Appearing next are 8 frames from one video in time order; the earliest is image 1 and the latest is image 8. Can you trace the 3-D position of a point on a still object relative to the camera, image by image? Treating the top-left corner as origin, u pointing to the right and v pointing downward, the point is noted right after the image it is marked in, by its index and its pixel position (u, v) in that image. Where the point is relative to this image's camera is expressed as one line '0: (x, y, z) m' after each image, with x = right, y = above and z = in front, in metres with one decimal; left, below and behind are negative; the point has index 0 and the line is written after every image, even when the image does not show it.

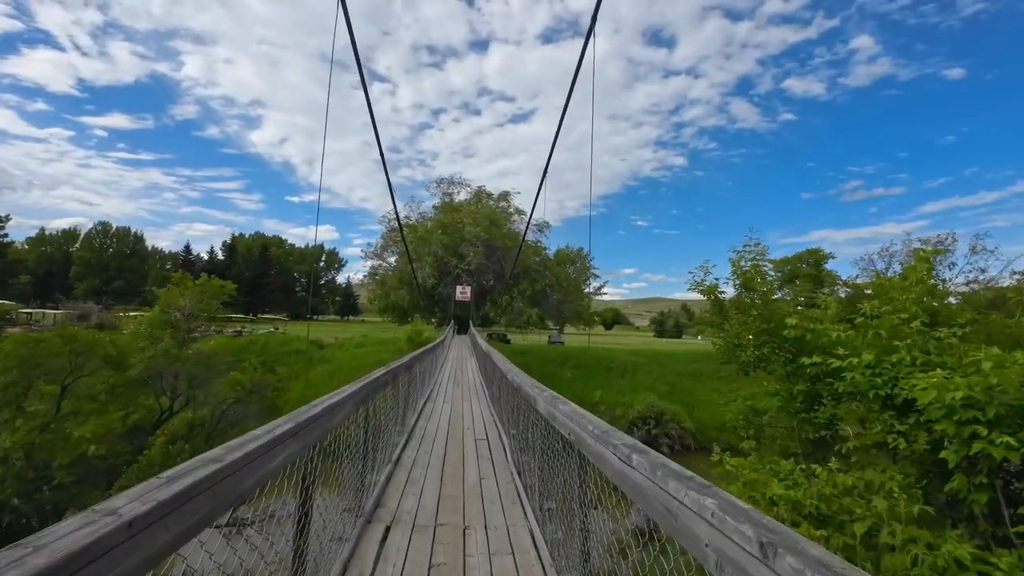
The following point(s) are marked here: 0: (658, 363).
0: (+6.6, -3.2, +21.7) m
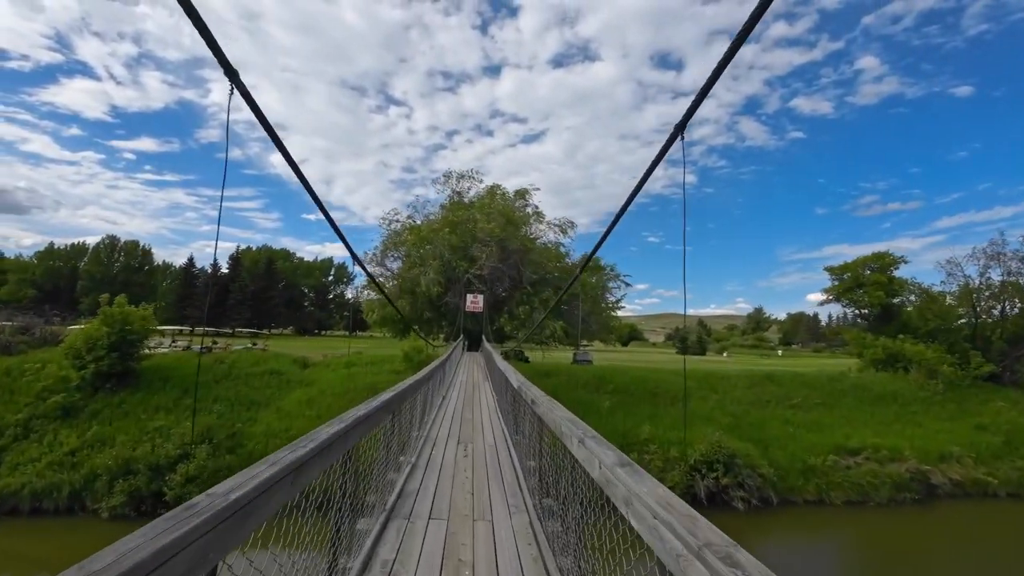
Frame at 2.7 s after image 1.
0: (+7.3, -3.5, +18.6) m
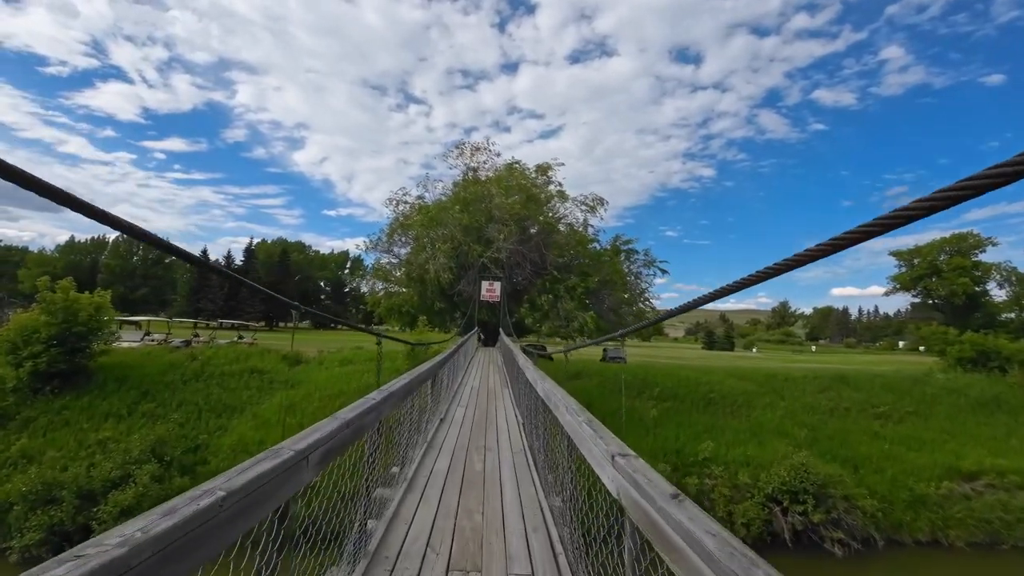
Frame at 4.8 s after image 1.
0: (+7.9, -3.2, +16.2) m
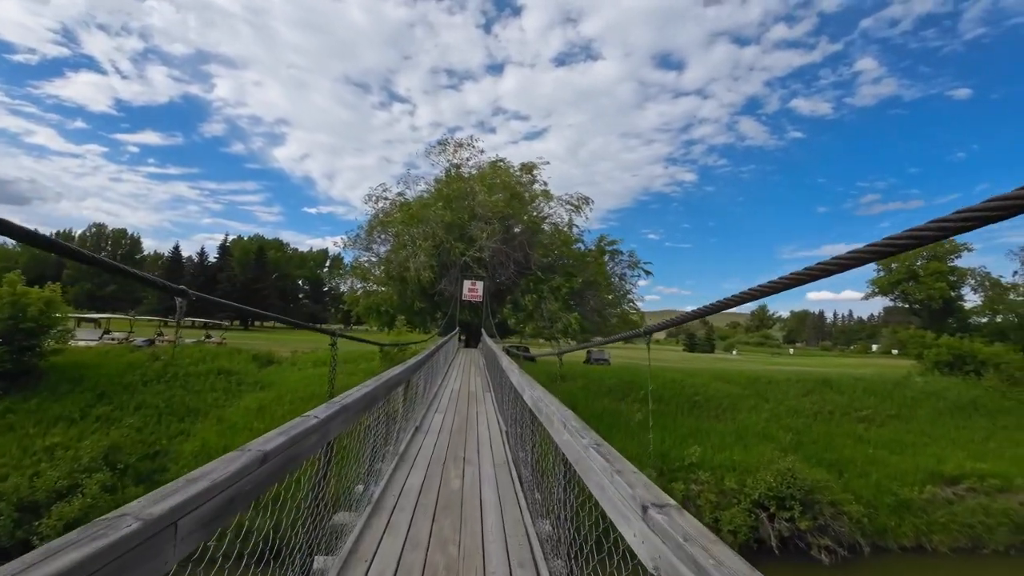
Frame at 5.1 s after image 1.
0: (+7.3, -3.2, +16.2) m
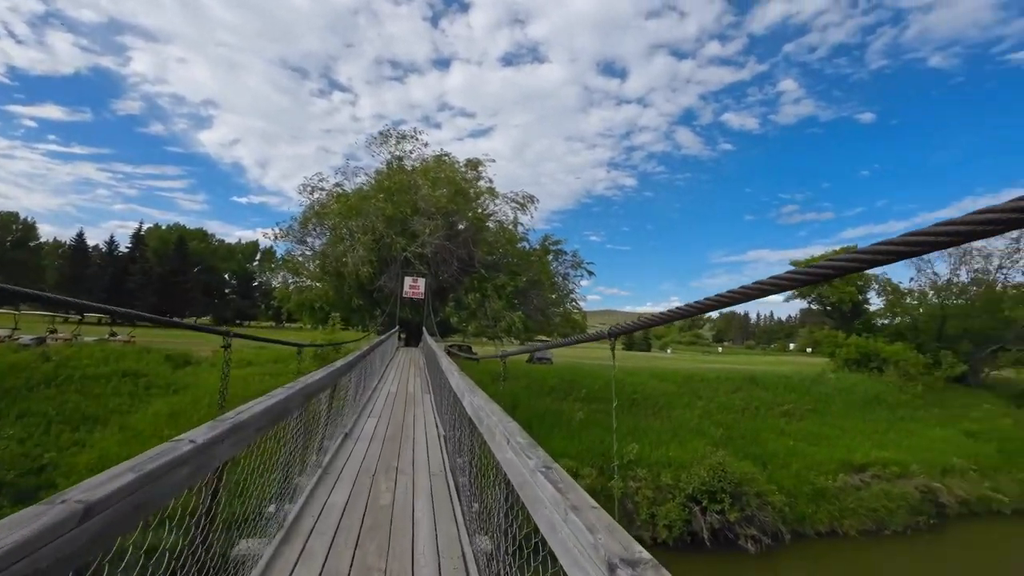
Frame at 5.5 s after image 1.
0: (+5.6, -3.3, +16.9) m
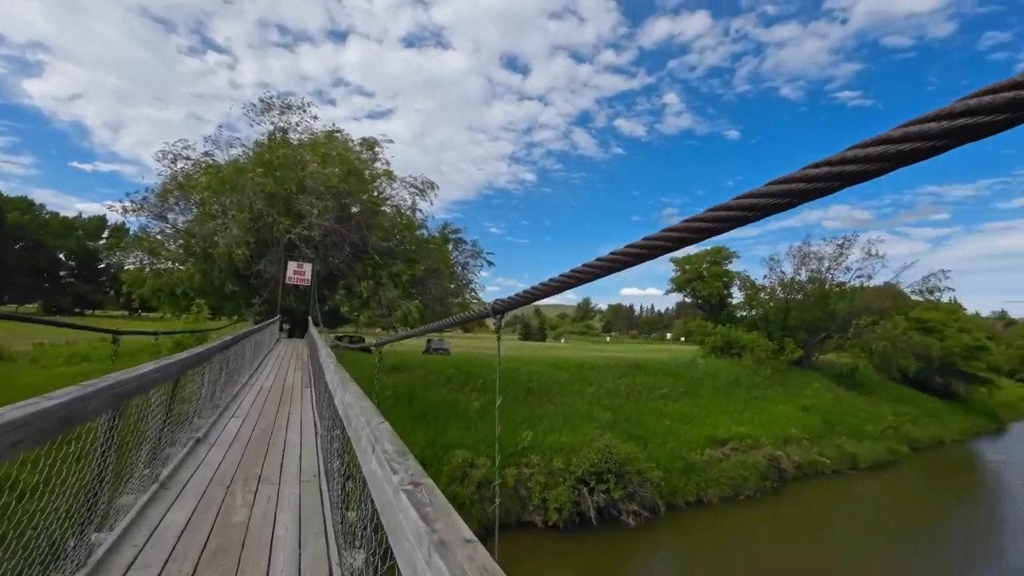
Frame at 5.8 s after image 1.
0: (+2.4, -3.0, +17.4) m
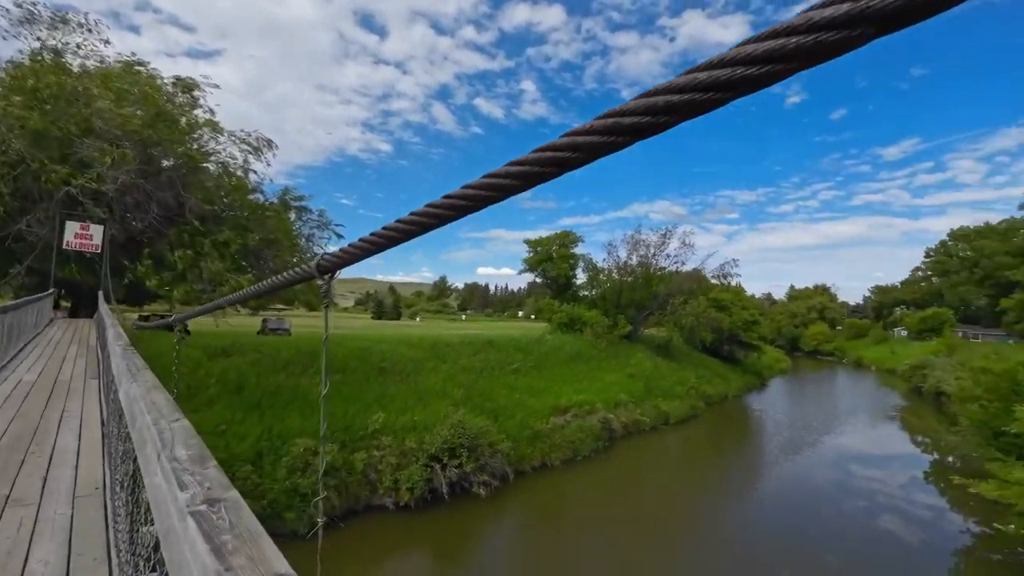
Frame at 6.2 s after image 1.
0: (-2.2, -2.3, +17.0) m
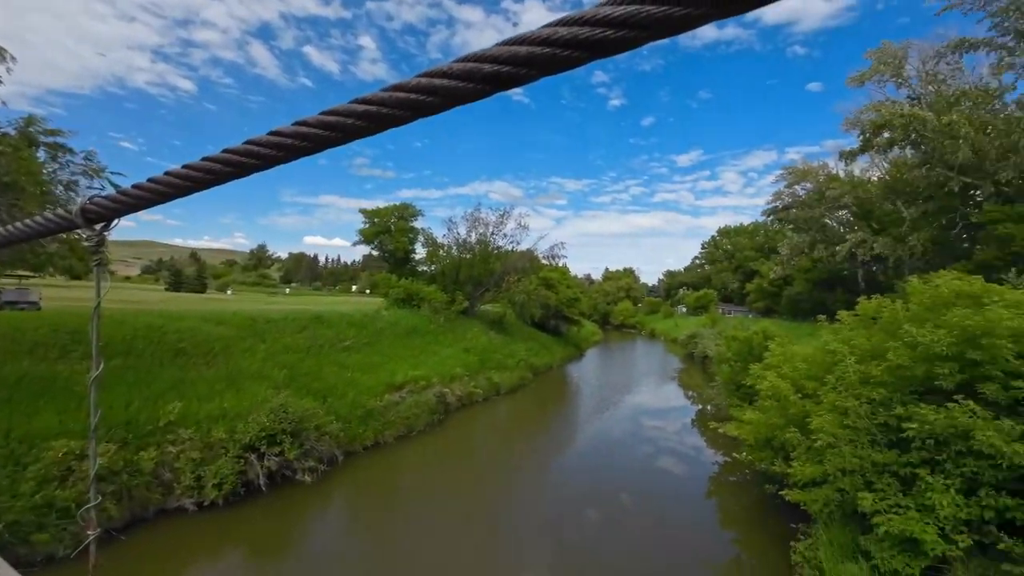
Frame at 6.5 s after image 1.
0: (-7.1, -1.4, +15.7) m
